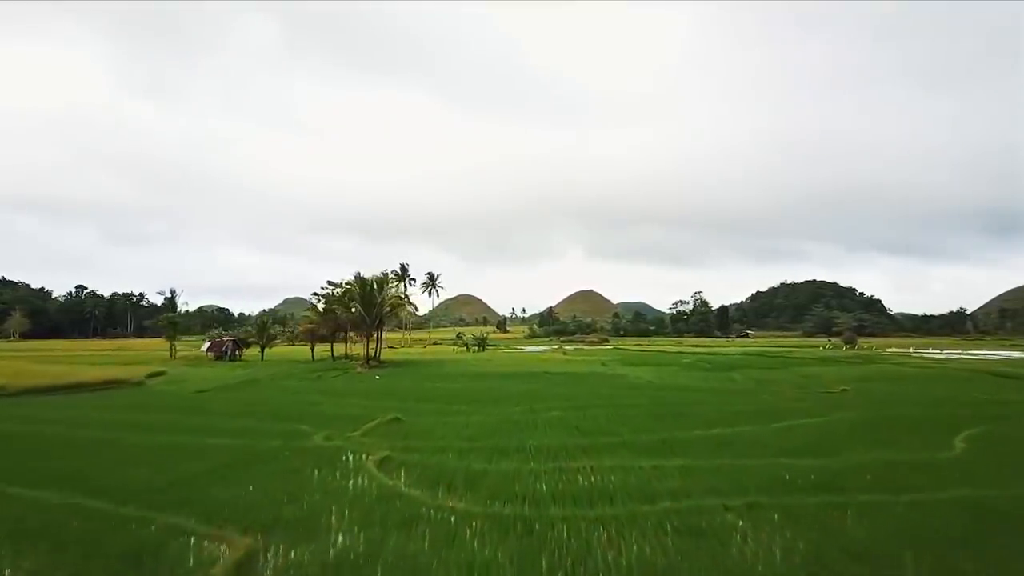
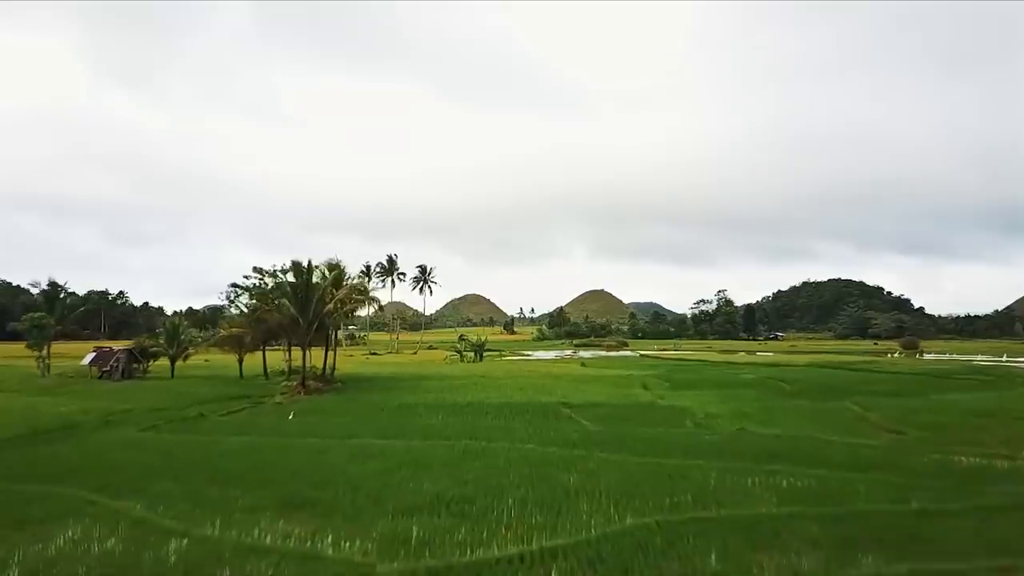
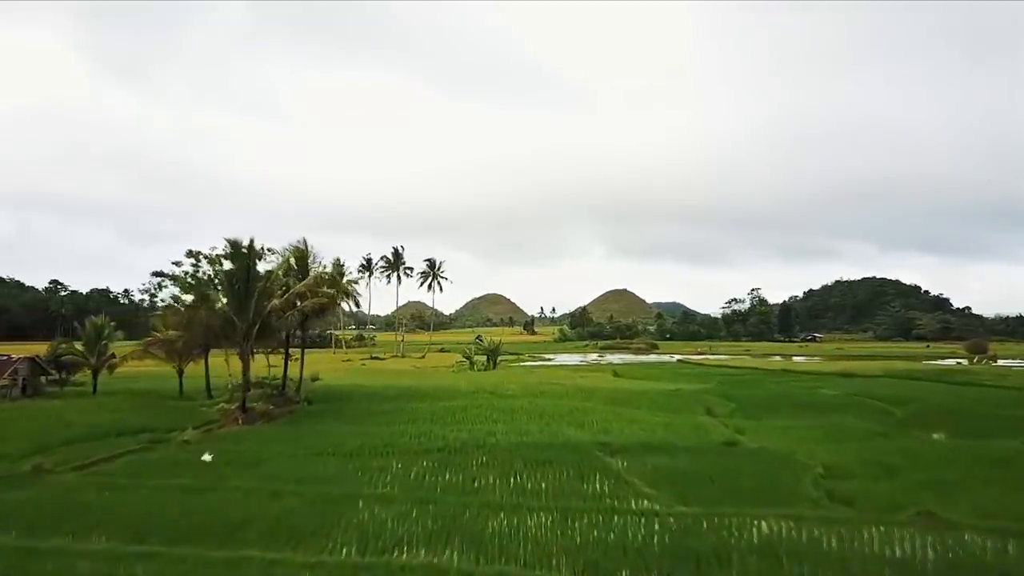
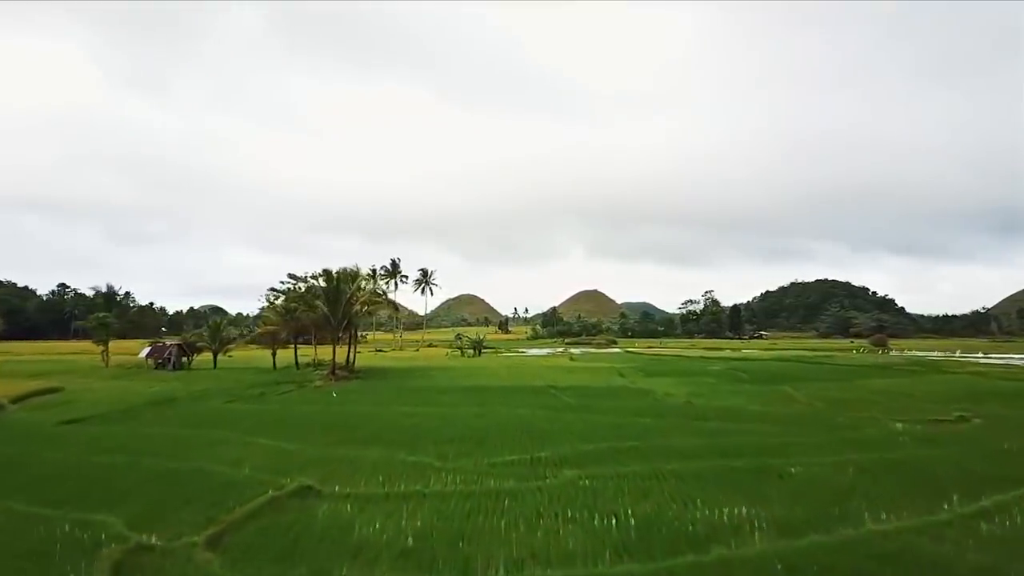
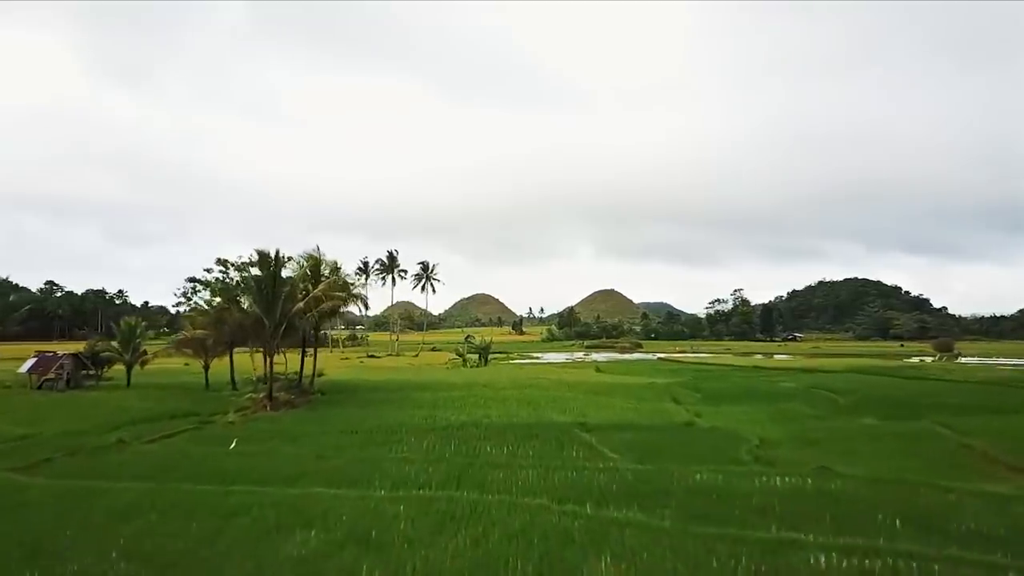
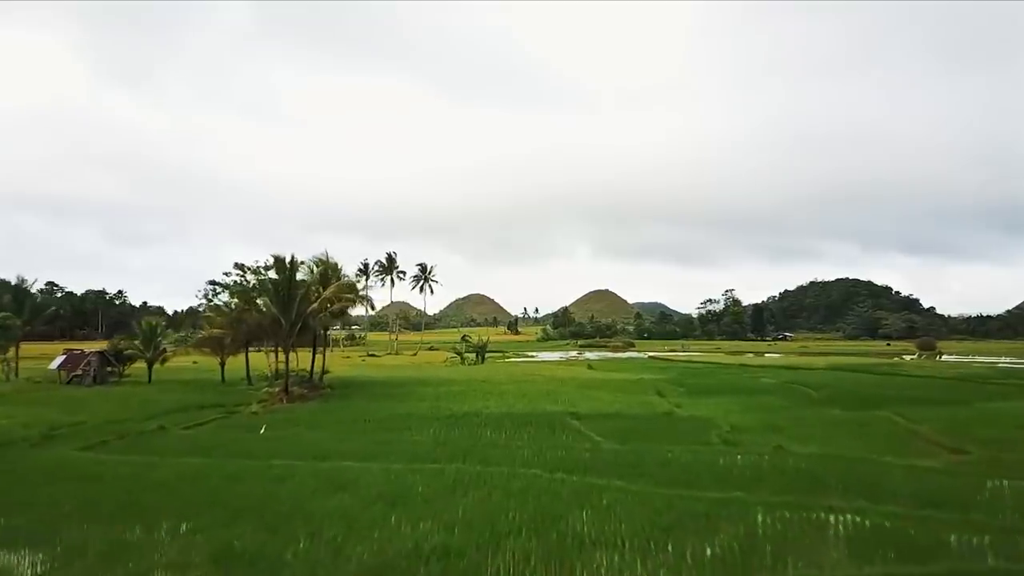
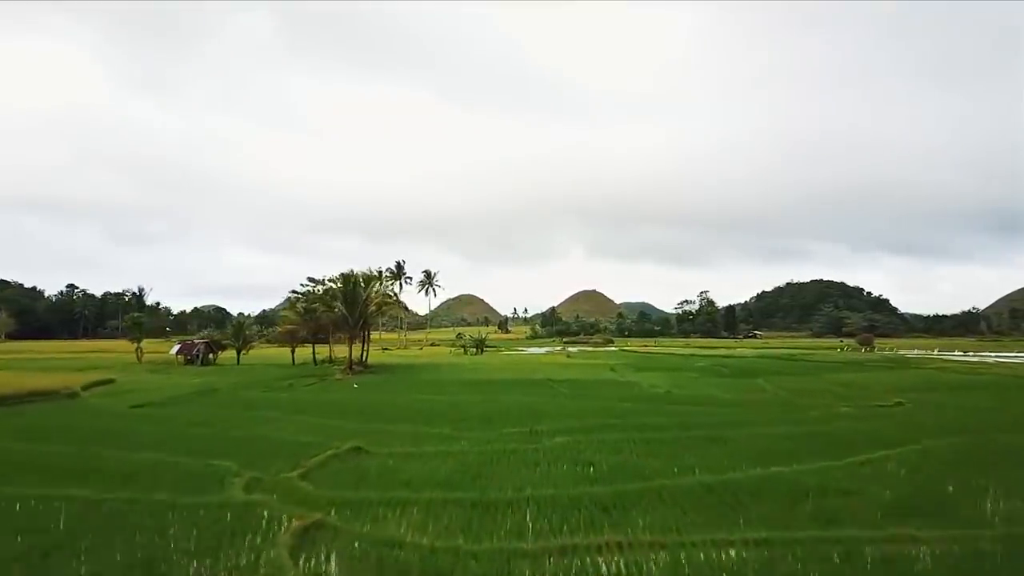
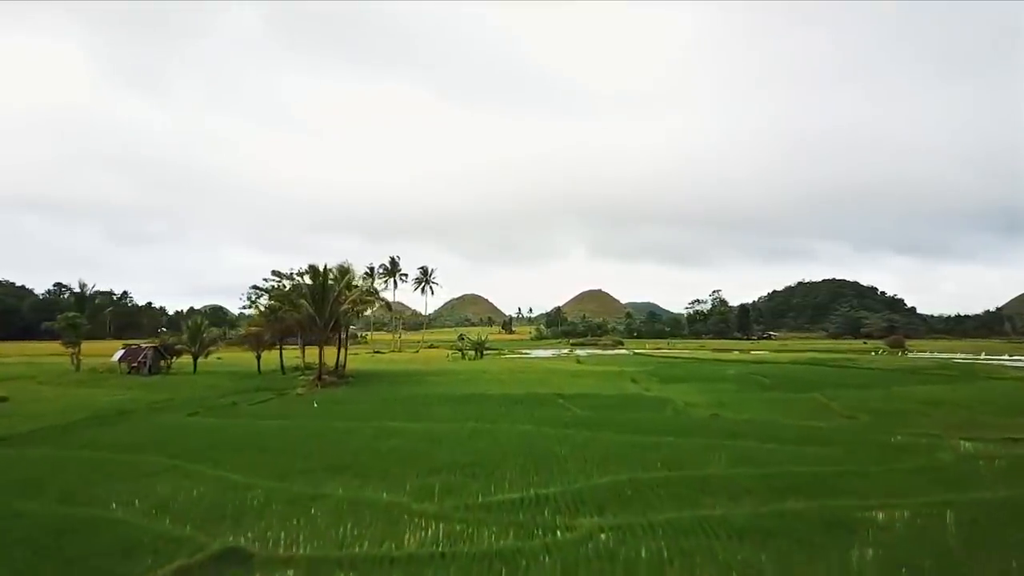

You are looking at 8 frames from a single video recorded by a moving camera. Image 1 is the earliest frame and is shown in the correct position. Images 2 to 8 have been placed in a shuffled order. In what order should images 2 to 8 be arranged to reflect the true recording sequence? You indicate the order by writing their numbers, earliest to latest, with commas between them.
7, 4, 8, 2, 6, 5, 3
